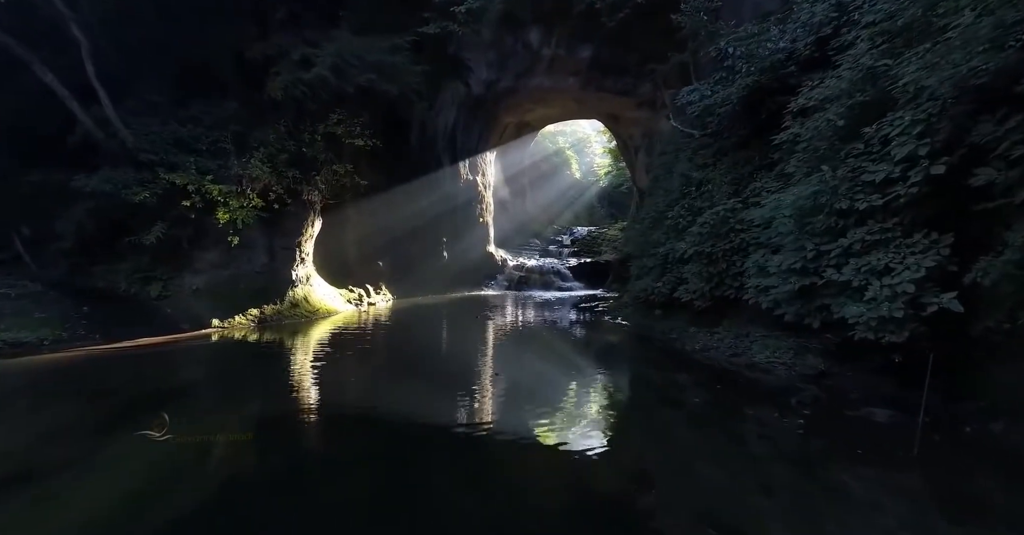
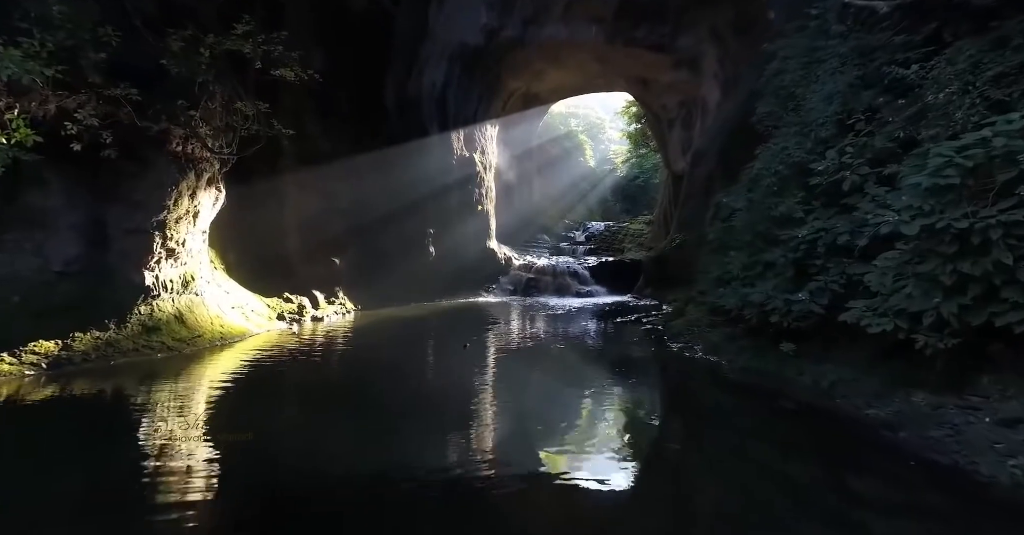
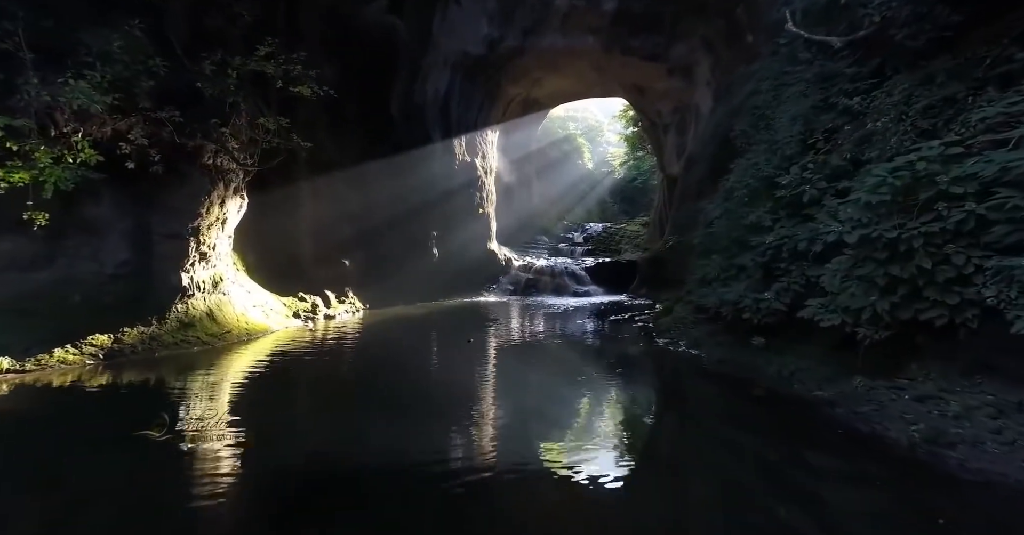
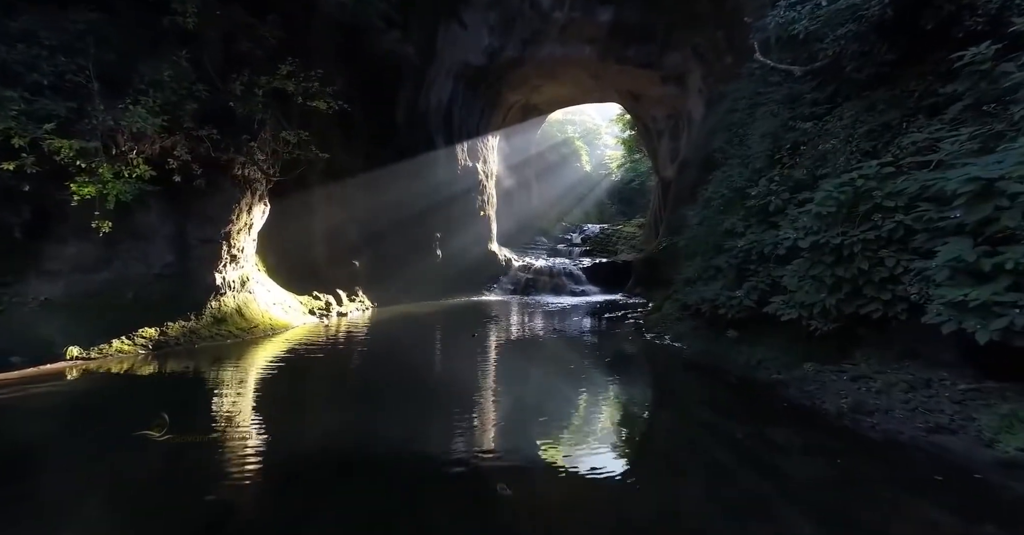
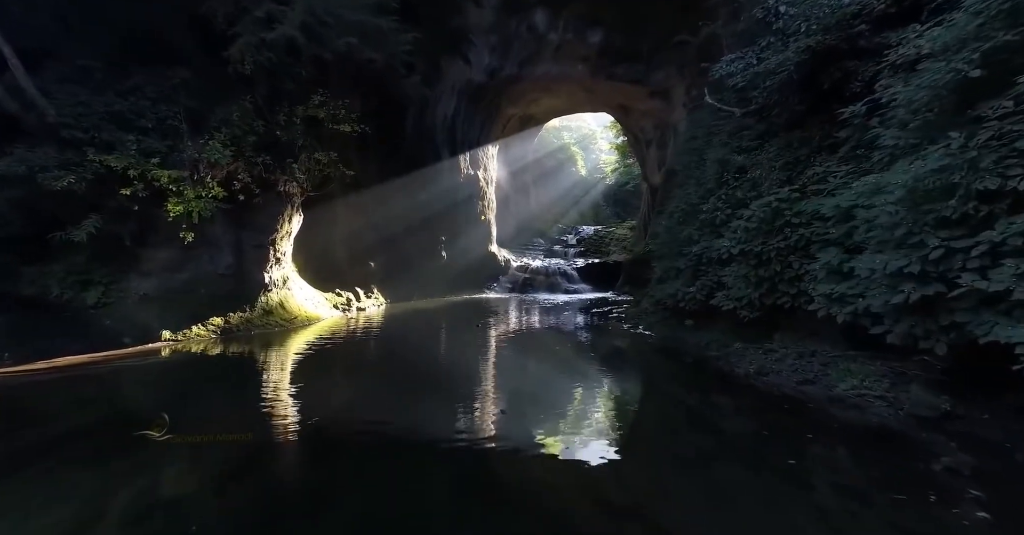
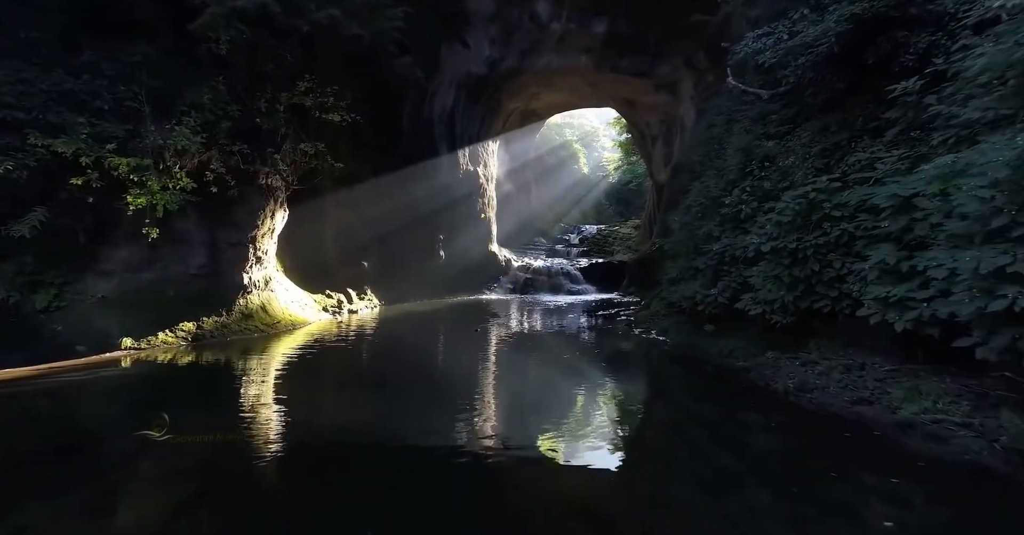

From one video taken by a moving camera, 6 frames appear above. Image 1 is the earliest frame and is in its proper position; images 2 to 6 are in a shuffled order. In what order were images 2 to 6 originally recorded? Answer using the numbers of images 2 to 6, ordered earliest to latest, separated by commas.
5, 6, 4, 3, 2
